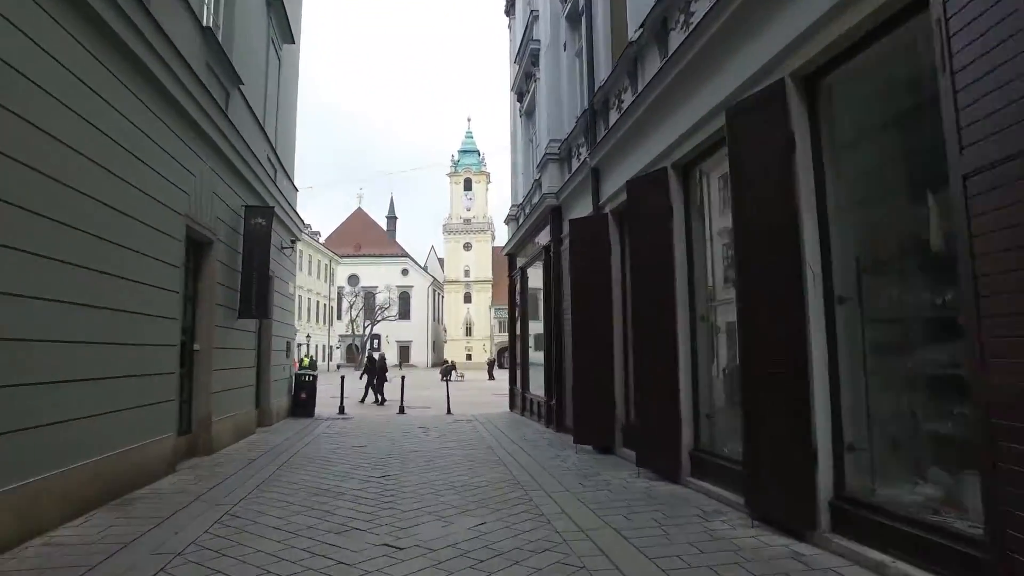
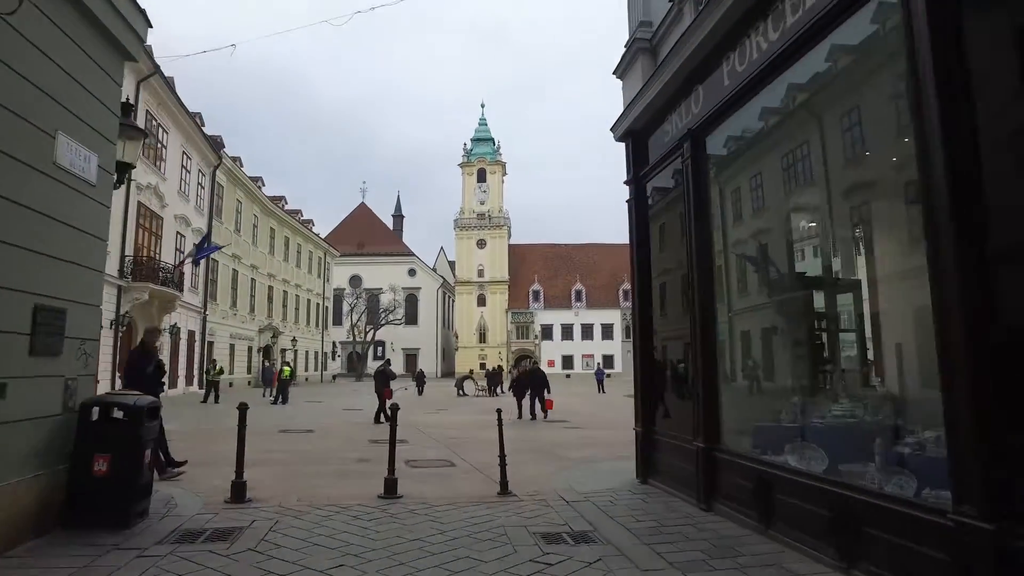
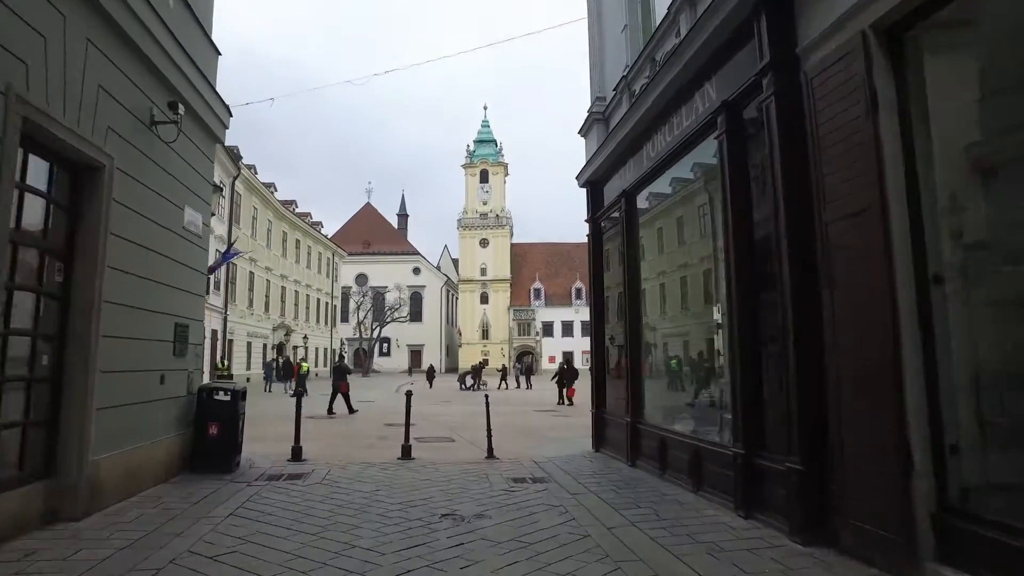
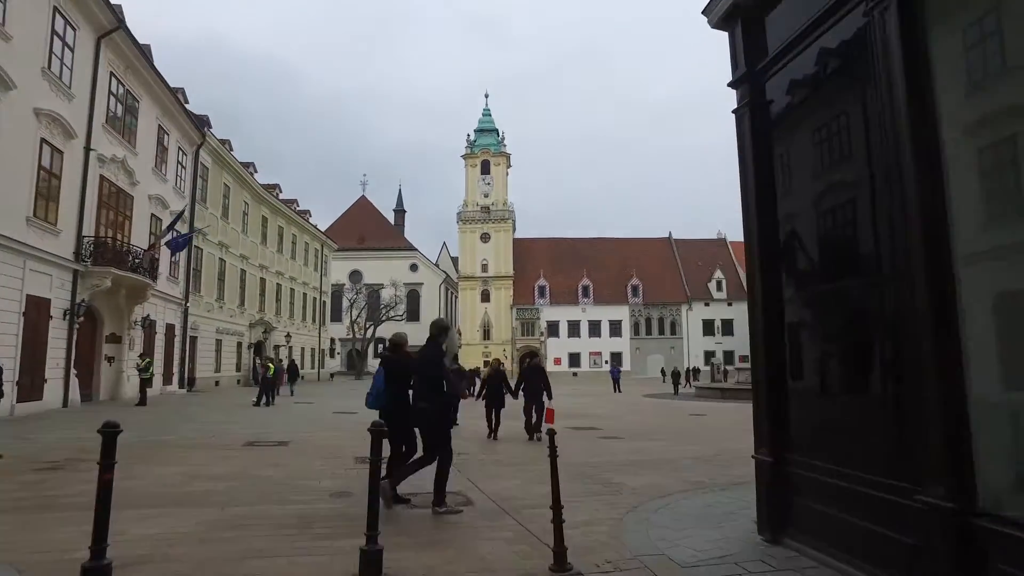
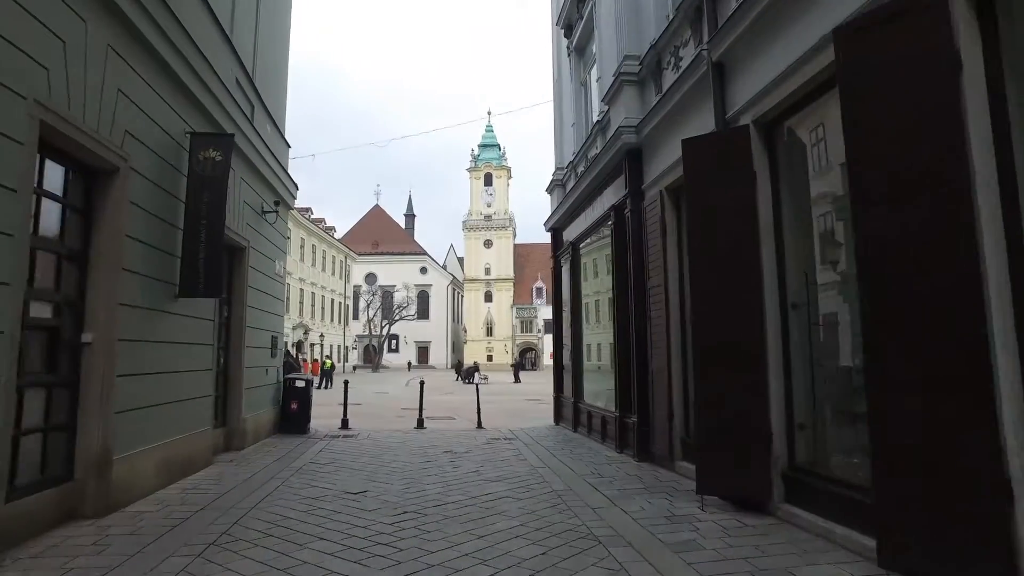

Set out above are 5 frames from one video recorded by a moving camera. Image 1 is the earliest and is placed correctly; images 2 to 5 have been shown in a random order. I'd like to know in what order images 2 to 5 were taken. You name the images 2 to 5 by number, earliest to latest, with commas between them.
5, 3, 2, 4
